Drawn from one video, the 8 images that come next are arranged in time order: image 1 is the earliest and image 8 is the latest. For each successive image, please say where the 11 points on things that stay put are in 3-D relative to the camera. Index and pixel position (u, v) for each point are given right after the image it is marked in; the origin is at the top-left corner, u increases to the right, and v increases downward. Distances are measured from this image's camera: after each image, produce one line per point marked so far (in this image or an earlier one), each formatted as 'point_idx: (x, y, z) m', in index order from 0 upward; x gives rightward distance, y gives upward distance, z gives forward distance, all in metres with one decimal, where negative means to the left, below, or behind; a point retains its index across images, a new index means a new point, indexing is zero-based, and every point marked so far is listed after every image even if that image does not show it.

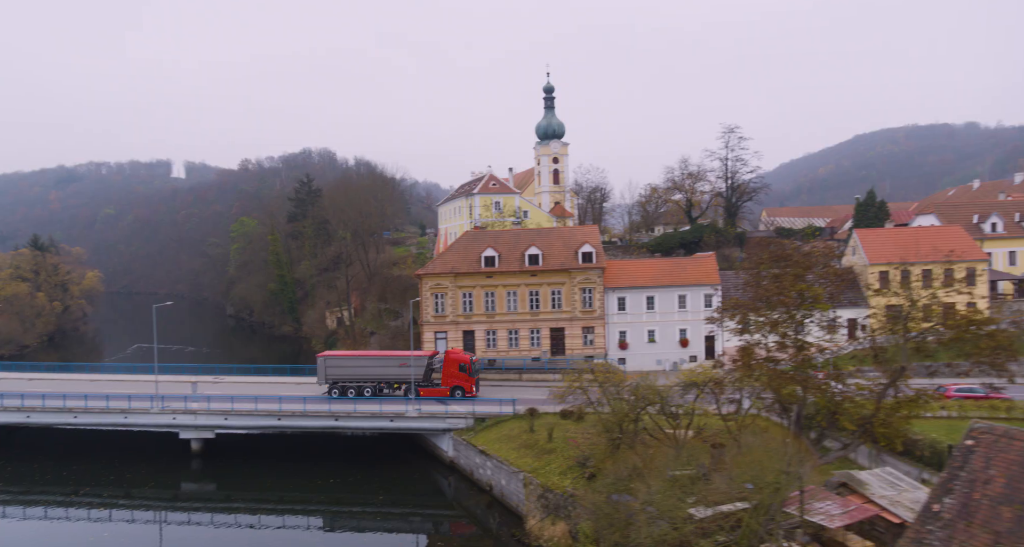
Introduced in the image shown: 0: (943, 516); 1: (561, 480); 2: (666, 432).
0: (+6.0, -3.3, +9.4) m
1: (+1.3, -5.6, +18.7) m
2: (+4.0, -4.4, +19.0) m
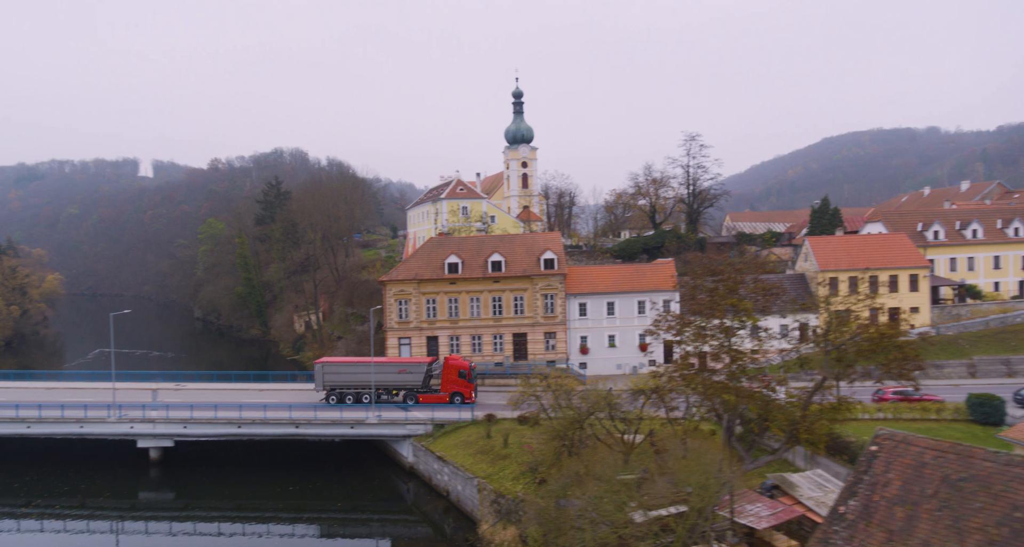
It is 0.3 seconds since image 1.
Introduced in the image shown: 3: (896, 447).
0: (+5.1, -3.6, +10.3) m
1: (0.0, -6.0, +19.3) m
2: (+2.7, -4.7, +19.8) m
3: (+6.0, -2.7, +10.6) m
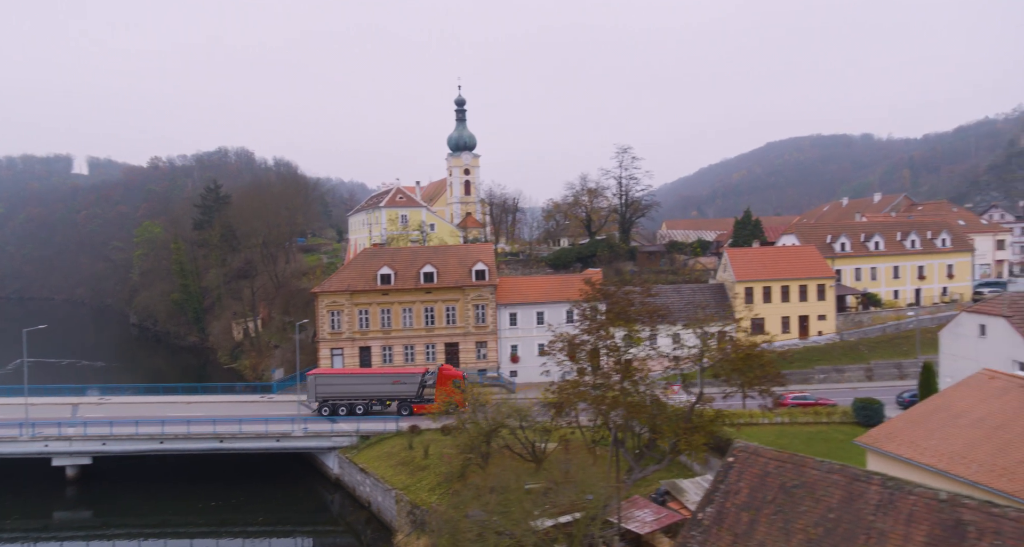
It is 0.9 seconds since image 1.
0: (+3.2, -4.2, +11.6) m
1: (-2.5, -6.5, +20.2) m
2: (+0.2, -5.3, +20.9) m
3: (+4.1, -3.2, +12.0) m
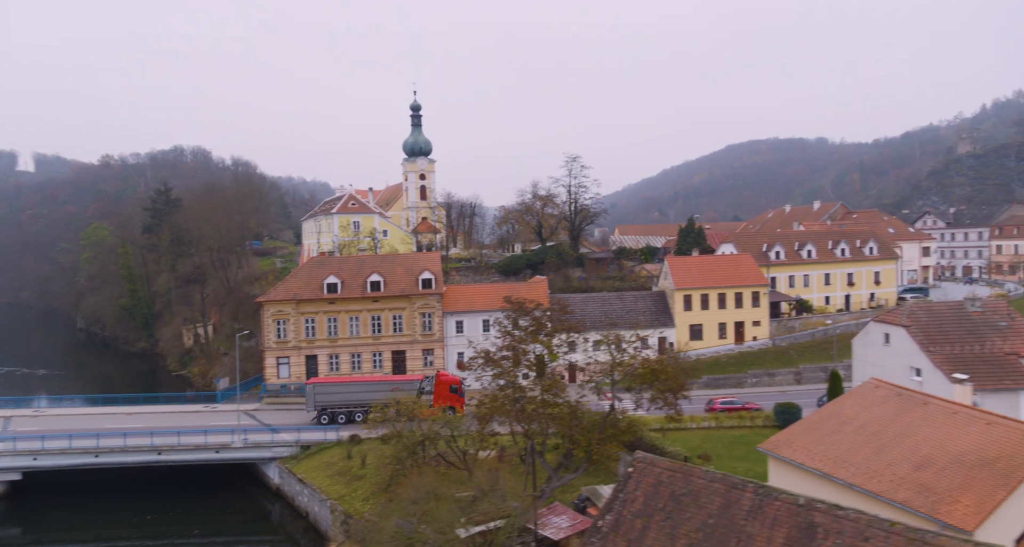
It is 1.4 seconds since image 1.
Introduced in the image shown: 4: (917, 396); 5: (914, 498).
0: (+1.6, -4.6, +12.5) m
1: (-4.6, -7.0, +20.8) m
2: (-1.9, -5.8, +21.7) m
3: (+2.5, -3.7, +13.0) m
4: (+9.1, -2.8, +15.5) m
5: (+7.5, -4.2, +12.8) m
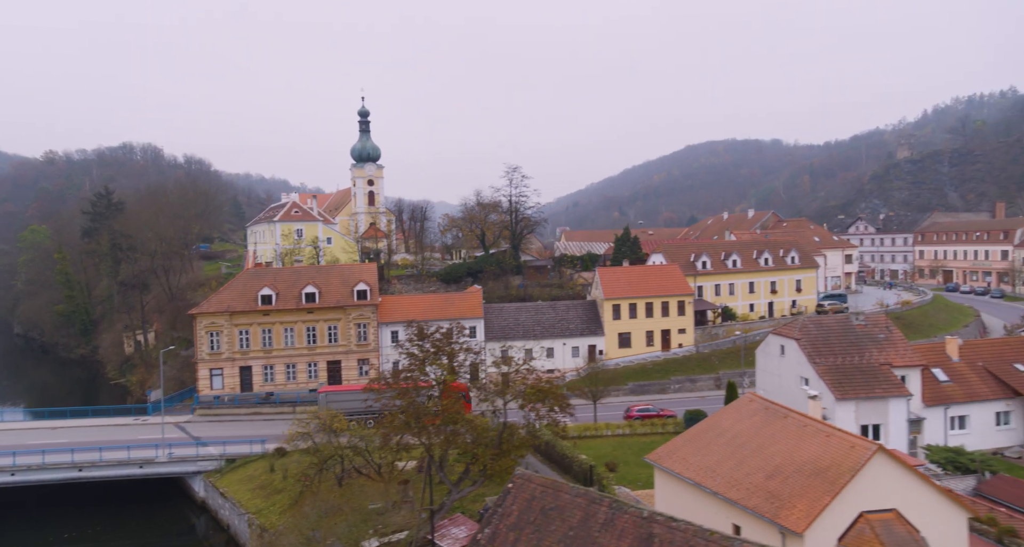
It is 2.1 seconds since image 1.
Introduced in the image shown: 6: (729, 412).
0: (-0.6, -5.3, +13.6) m
1: (-7.3, -7.7, +21.6) m
2: (-4.7, -6.4, +22.6) m
3: (+0.2, -4.3, +14.1) m
4: (+6.7, -3.4, +17.1) m
5: (+5.2, -4.8, +14.3) m
6: (+5.8, -3.7, +18.4) m
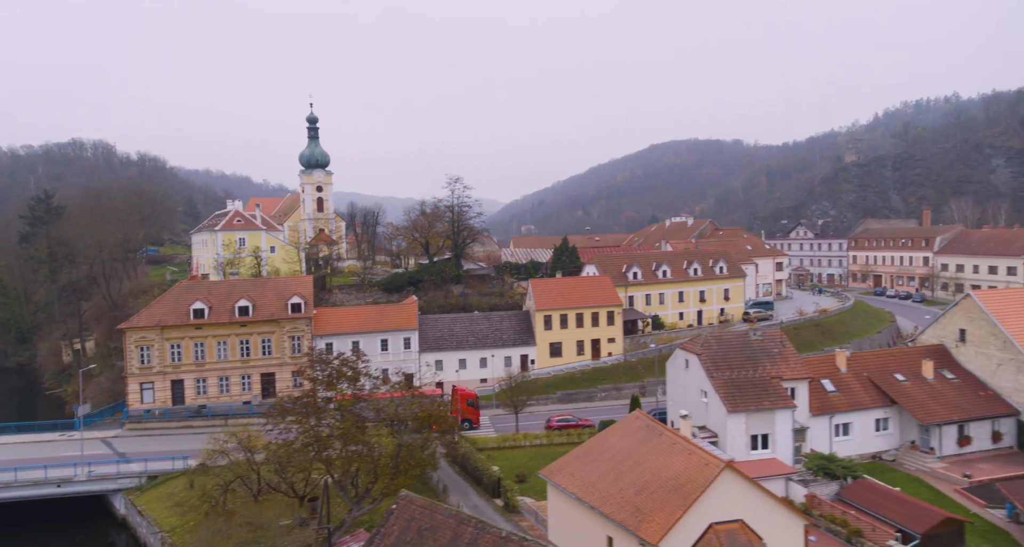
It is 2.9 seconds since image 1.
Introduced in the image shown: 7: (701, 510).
0: (-3.2, -6.0, +14.6) m
1: (-10.3, -8.4, +22.2) m
2: (-7.8, -7.2, +23.3) m
3: (-2.4, -5.0, +15.2) m
4: (+3.9, -4.1, +18.5) m
5: (+2.6, -5.6, +15.6) m
6: (+3.0, -4.5, +19.7) m
7: (+4.1, -5.1, +14.8) m
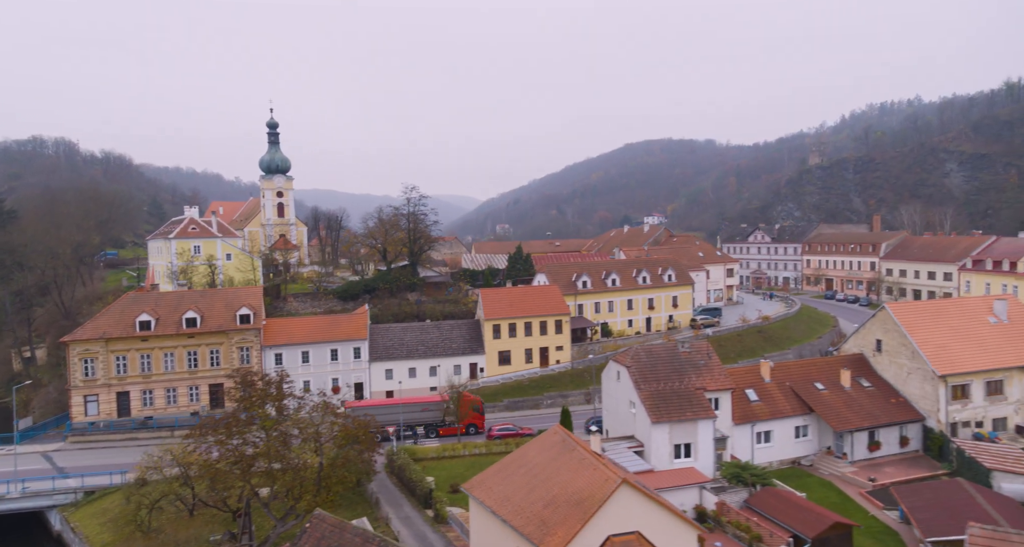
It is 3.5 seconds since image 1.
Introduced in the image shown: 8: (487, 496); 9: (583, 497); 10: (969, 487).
0: (-5.3, -6.6, +15.2) m
1: (-12.6, -9.1, +22.5) m
2: (-10.2, -7.8, +23.7) m
3: (-4.5, -5.7, +15.8) m
4: (+1.7, -4.7, +19.3) m
5: (+0.5, -6.2, +16.4) m
6: (+0.7, -5.1, +20.5) m
7: (+2.0, -5.7, +15.7) m
8: (-0.7, -6.2, +19.3) m
9: (+1.7, -5.3, +16.5) m
10: (+12.9, -6.0, +19.6) m
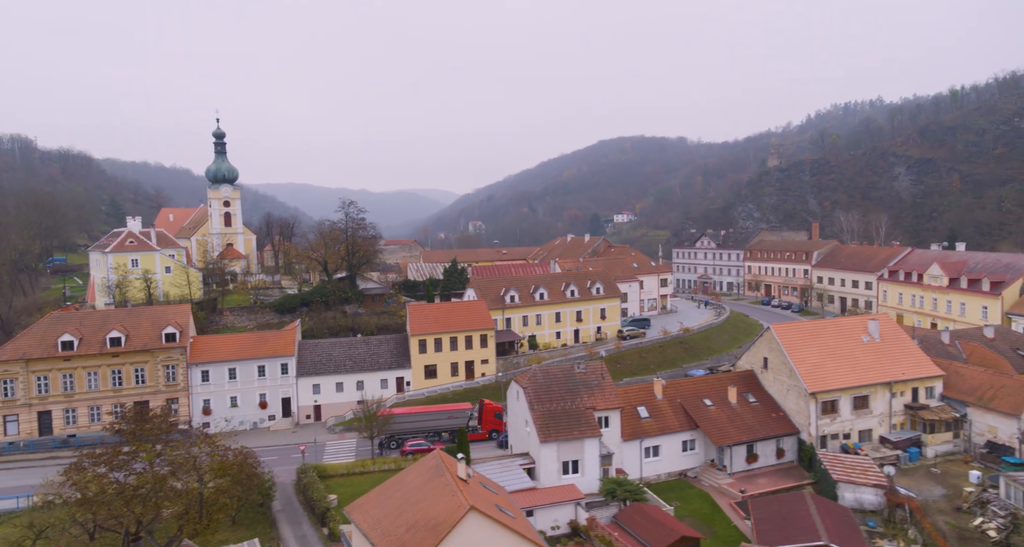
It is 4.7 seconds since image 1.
0: (-8.8, -7.7, +16.2) m
1: (-16.5, -10.2, +23.1) m
2: (-14.1, -8.9, +24.5) m
3: (-8.1, -6.7, +16.8) m
4: (-2.1, -5.8, +20.7) m
5: (-3.1, -7.2, +17.7) m
6: (-3.1, -6.1, +21.8) m
7: (-1.6, -6.8, +17.0) m
8: (-4.4, -7.3, +20.5) m
9: (-1.9, -6.4, +17.8) m
10: (+9.2, -7.0, +21.4) m
